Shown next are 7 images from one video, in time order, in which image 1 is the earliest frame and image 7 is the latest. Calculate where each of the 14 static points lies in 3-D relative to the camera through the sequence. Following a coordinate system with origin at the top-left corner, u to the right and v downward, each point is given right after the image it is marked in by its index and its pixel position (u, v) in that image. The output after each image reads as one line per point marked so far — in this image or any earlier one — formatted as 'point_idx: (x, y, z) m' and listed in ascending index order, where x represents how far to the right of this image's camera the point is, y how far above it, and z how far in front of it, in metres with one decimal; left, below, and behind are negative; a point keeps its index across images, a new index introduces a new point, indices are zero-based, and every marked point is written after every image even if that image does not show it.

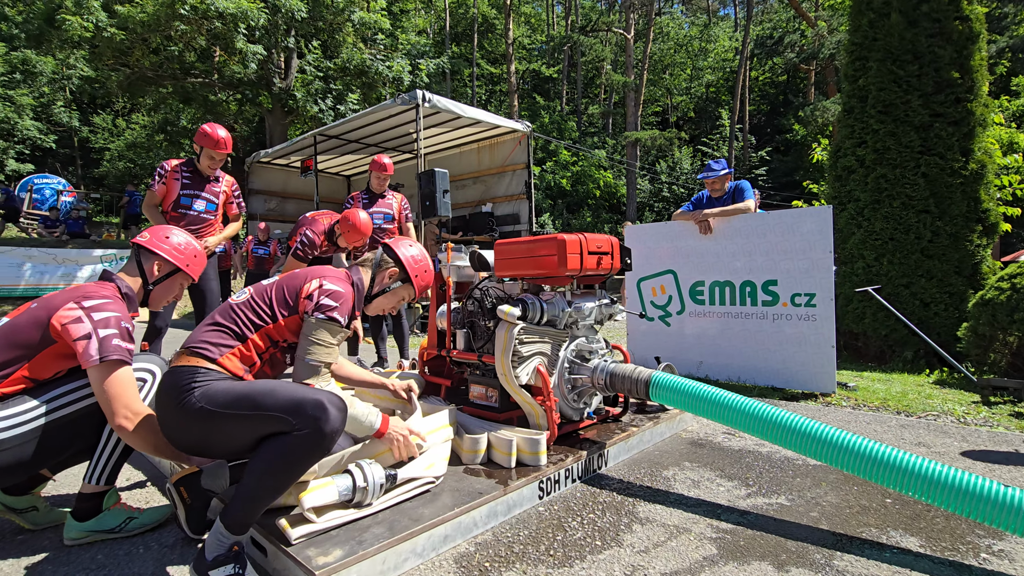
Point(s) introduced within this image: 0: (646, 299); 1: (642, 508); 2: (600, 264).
0: (+1.4, -0.1, +5.3) m
1: (+0.6, -0.9, +2.2) m
2: (+0.5, +0.1, +2.7) m
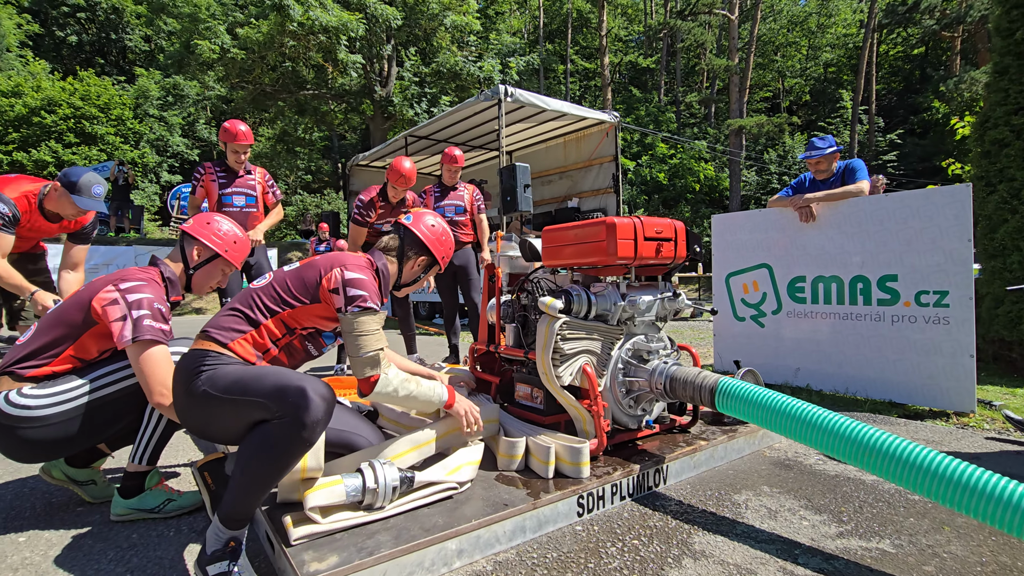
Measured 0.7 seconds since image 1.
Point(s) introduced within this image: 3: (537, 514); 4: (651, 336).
0: (+2.1, -0.1, +4.7) m
1: (+0.7, -0.9, +1.8) m
2: (+0.7, +0.2, +2.3) m
3: (+0.1, -0.8, +1.9) m
4: (+0.7, -0.2, +2.4) m
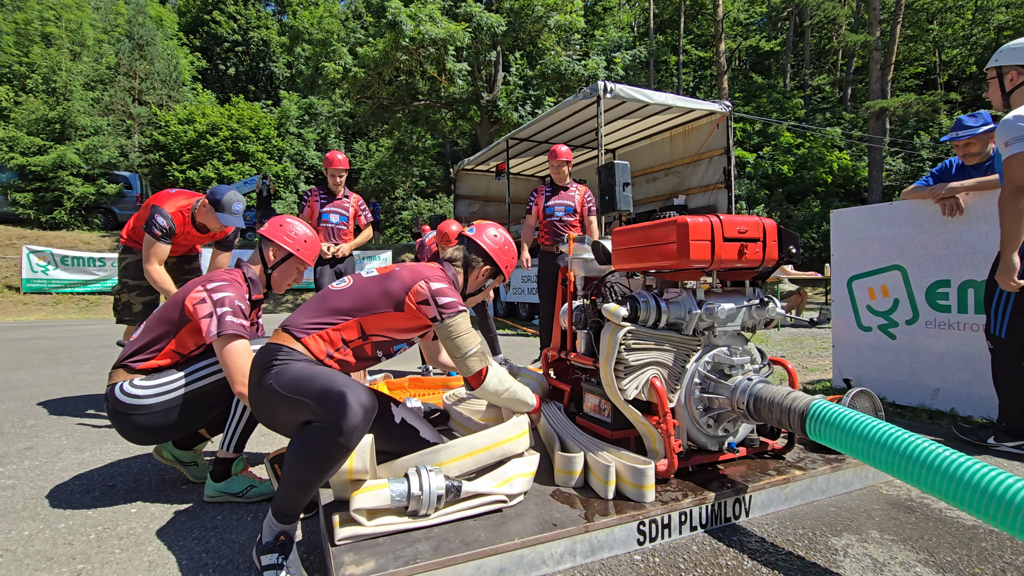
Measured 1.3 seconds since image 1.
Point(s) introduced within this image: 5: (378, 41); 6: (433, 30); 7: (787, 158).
0: (+2.8, -0.1, +4.1) m
1: (+0.8, -0.9, +1.6) m
2: (+0.9, +0.1, +2.1) m
3: (+0.3, -0.8, +1.7) m
4: (+1.0, -0.3, +2.2) m
5: (-4.2, +7.6, +15.9) m
6: (-2.4, +7.6, +15.0) m
7: (+10.1, +4.9, +19.0) m
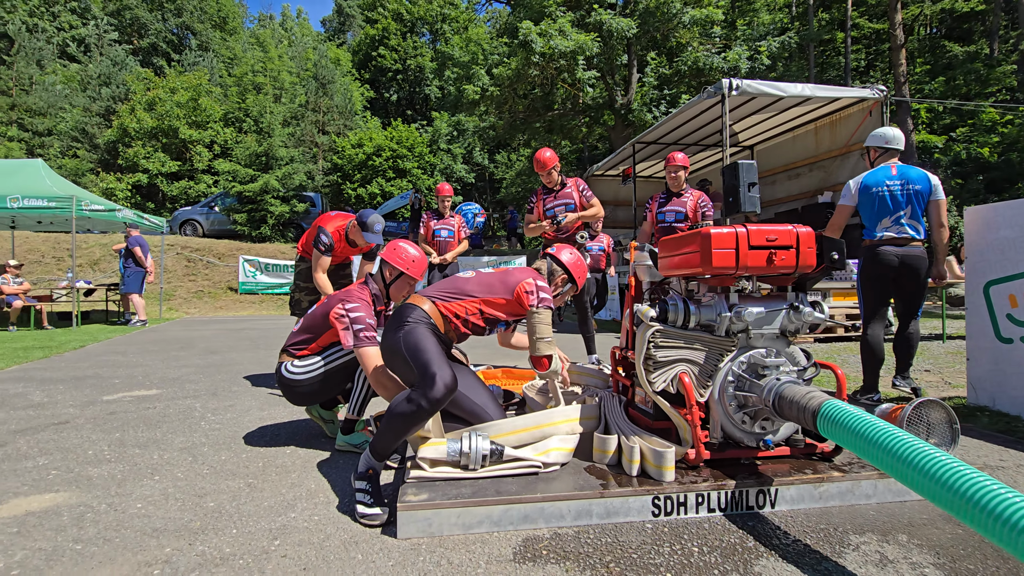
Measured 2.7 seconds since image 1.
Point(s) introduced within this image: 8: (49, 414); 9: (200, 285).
0: (+3.5, -0.2, +3.7) m
1: (+0.9, -0.9, +1.7) m
2: (+1.1, +0.1, +2.2) m
3: (+0.4, -0.9, +2.0) m
4: (+1.2, -0.3, +2.3) m
5: (0.0, +7.5, +17.0) m
6: (+1.5, +7.5, +15.6) m
7: (+14.6, +4.7, +16.0) m
8: (-3.3, -0.9, +3.7) m
9: (-9.5, +0.1, +15.7) m
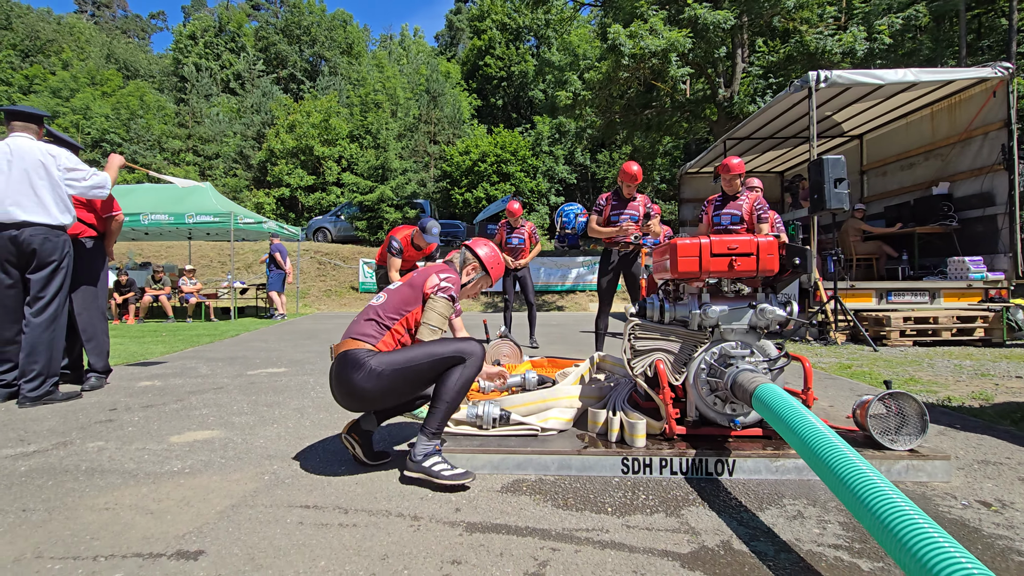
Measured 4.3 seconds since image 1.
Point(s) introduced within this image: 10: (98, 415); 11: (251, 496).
0: (+3.7, -0.2, +3.5) m
1: (+0.8, -1.0, +2.2) m
2: (+1.1, +0.1, +2.6) m
3: (+0.4, -0.9, +2.6) m
4: (+1.2, -0.3, +2.7) m
5: (+3.1, +7.6, +17.2) m
6: (+4.3, +7.5, +15.6) m
7: (+17.2, +4.7, +13.3) m
8: (-2.9, -0.9, +5.0) m
9: (-6.4, +0.1, +18.0) m
10: (-3.0, -0.9, +3.8) m
11: (-1.2, -1.0, +2.4) m
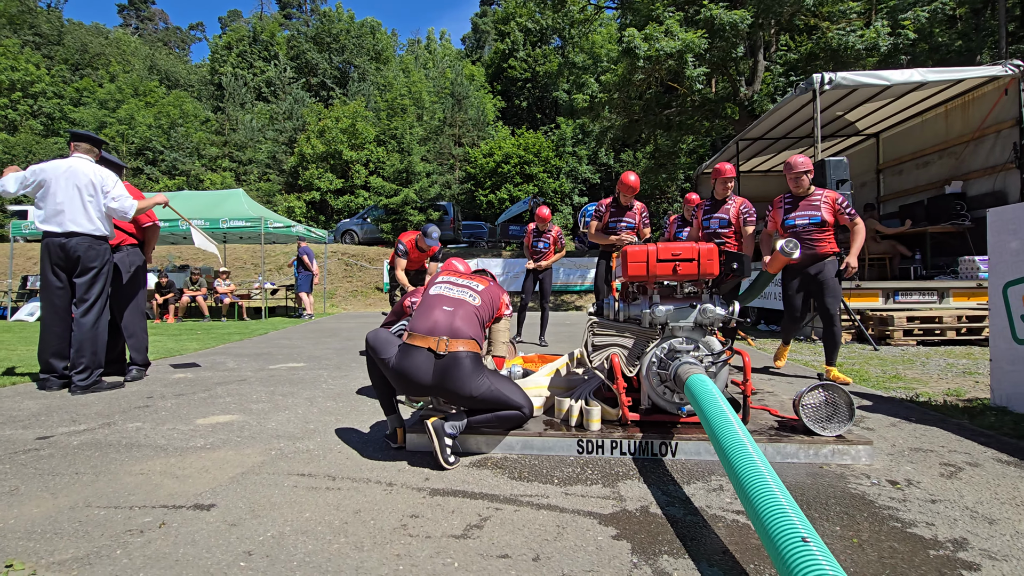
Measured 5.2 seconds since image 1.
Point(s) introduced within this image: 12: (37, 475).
0: (+3.6, -0.2, +3.7) m
1: (+0.6, -1.0, +2.5) m
2: (+0.9, +0.1, +2.9) m
3: (+0.2, -0.9, +2.9) m
4: (+1.0, -0.3, +3.0) m
5: (+3.7, +7.6, +17.4) m
6: (+4.8, +7.5, +15.7) m
7: (+17.6, +4.7, +12.7) m
8: (-3.0, -0.9, +5.5) m
9: (-5.8, +0.1, +18.7) m
10: (-3.1, -1.0, +4.3) m
11: (-1.4, -1.0, +2.8) m
12: (-2.5, -1.0, +2.7) m
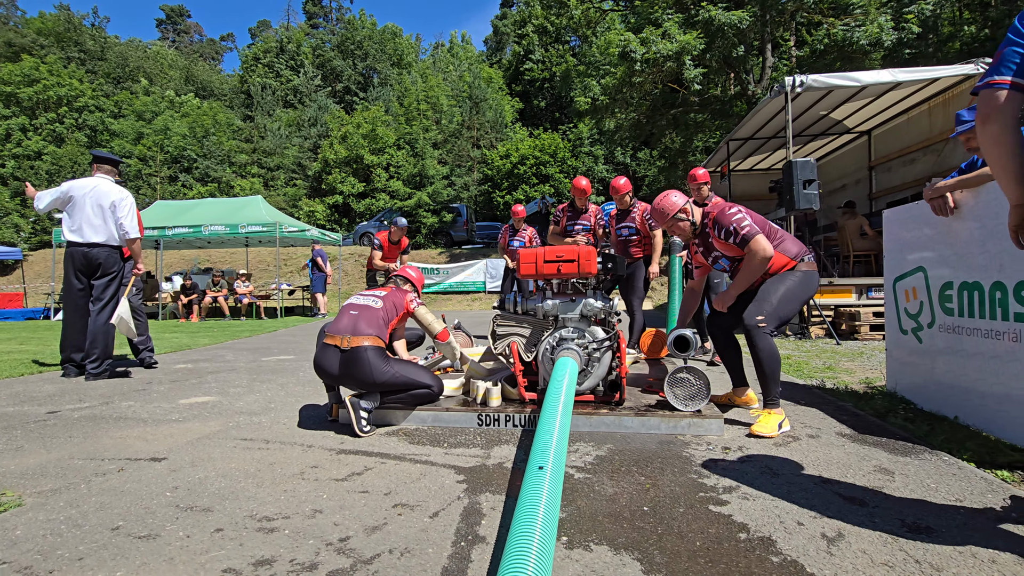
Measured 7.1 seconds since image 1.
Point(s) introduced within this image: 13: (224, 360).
0: (+3.0, -0.1, +4.0) m
1: (0.0, -0.9, +3.0) m
2: (+0.3, +0.1, +3.4) m
3: (-0.4, -0.9, +3.5) m
4: (+0.4, -0.3, +3.4) m
5: (+3.8, +7.6, +17.7) m
6: (+4.9, +7.5, +16.0) m
7: (+17.5, +4.9, +12.3) m
8: (-3.4, -0.9, +6.2) m
9: (-5.5, +0.1, +19.5) m
10: (-3.7, -1.0, +5.0) m
11: (-2.0, -1.0, +3.4) m
12: (-3.1, -1.0, +3.3) m
13: (-3.7, -0.9, +6.6) m
